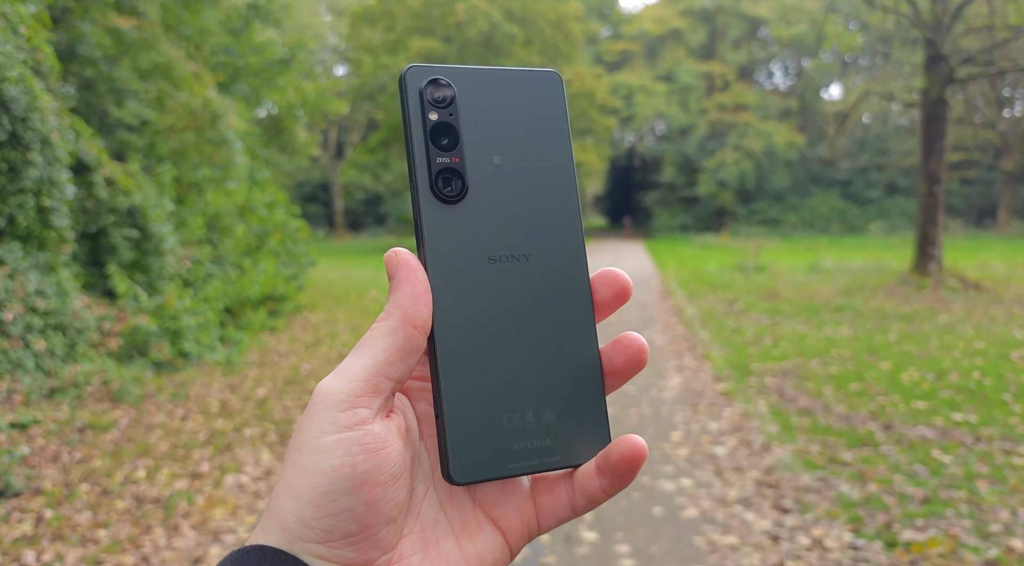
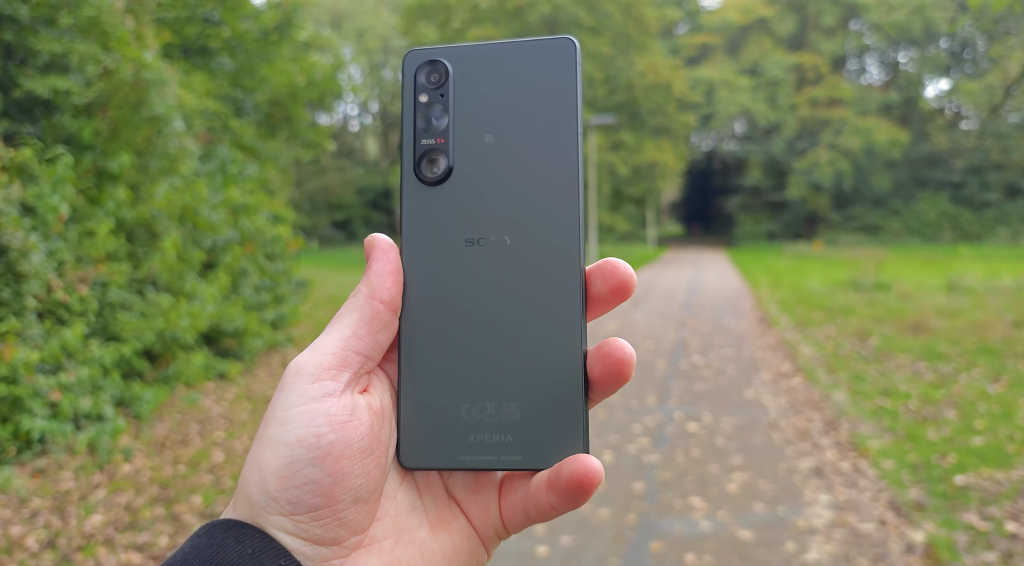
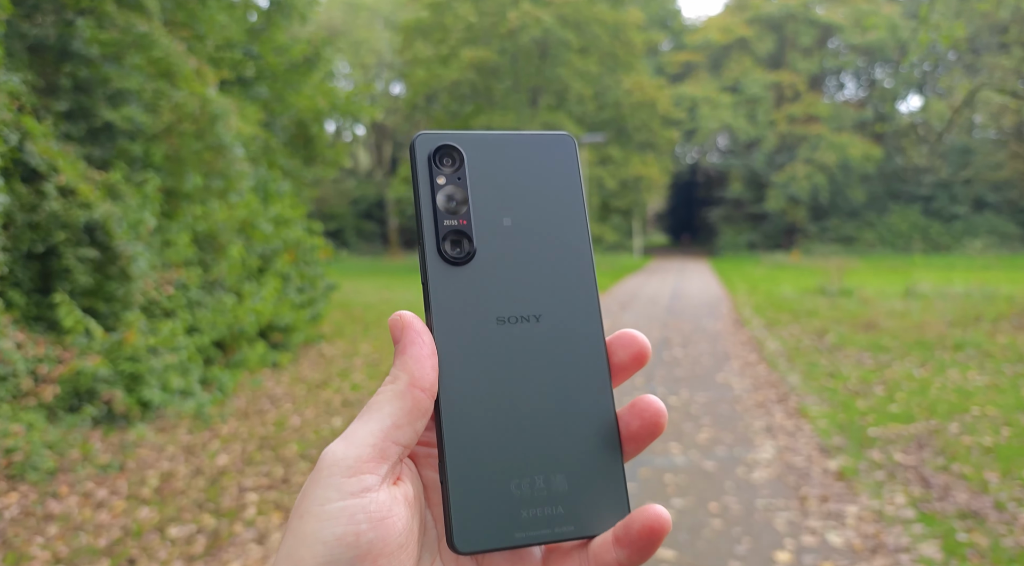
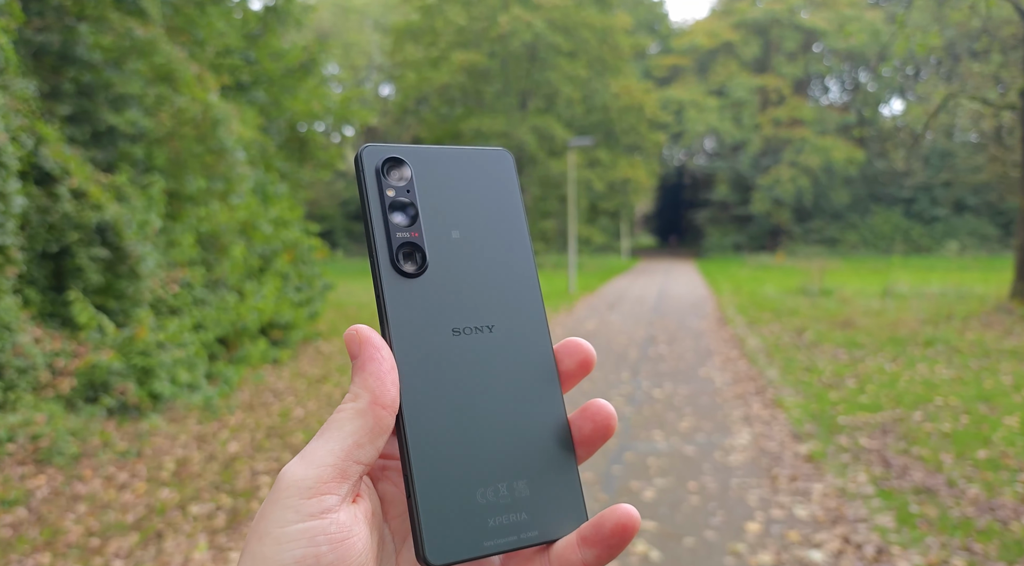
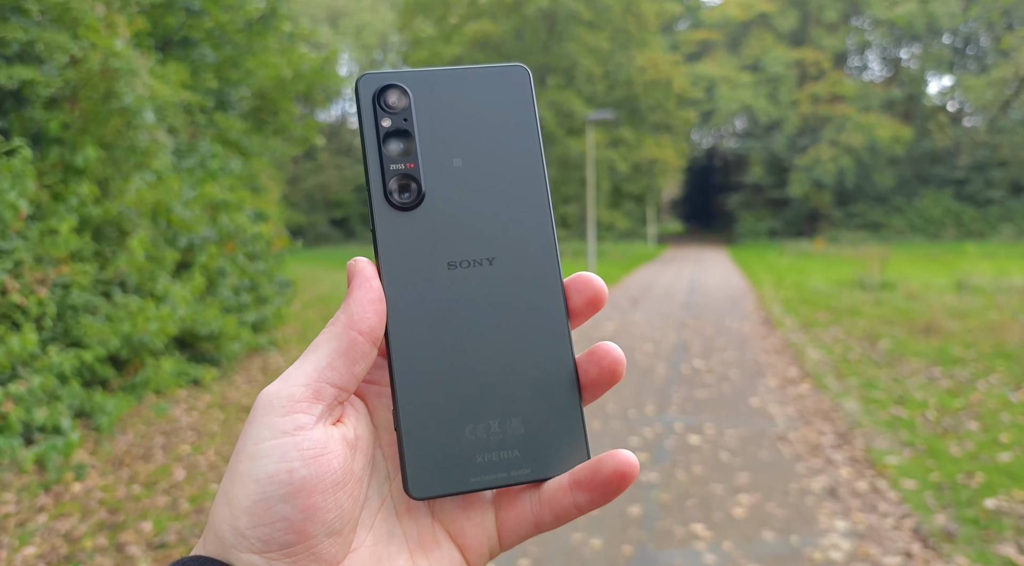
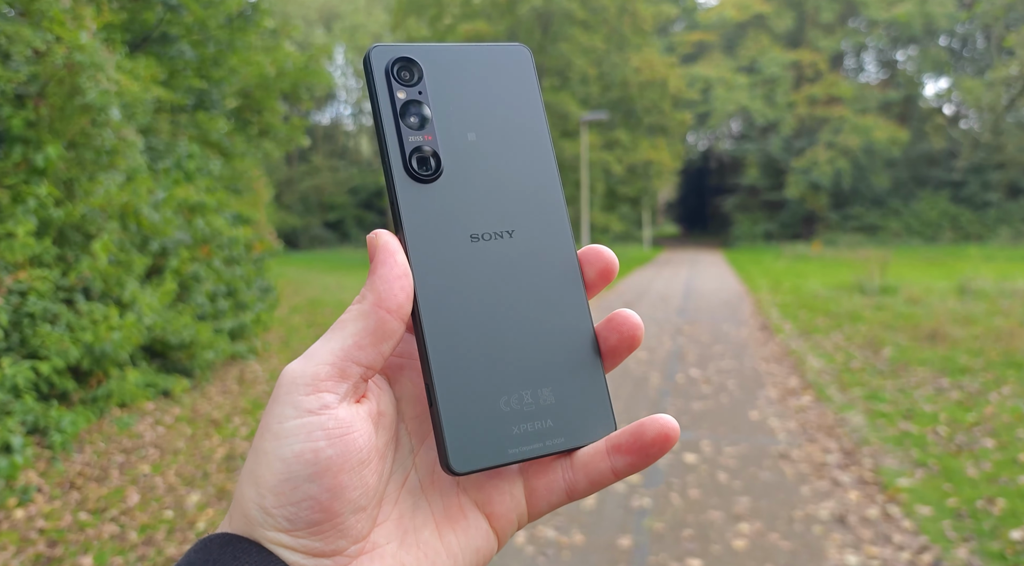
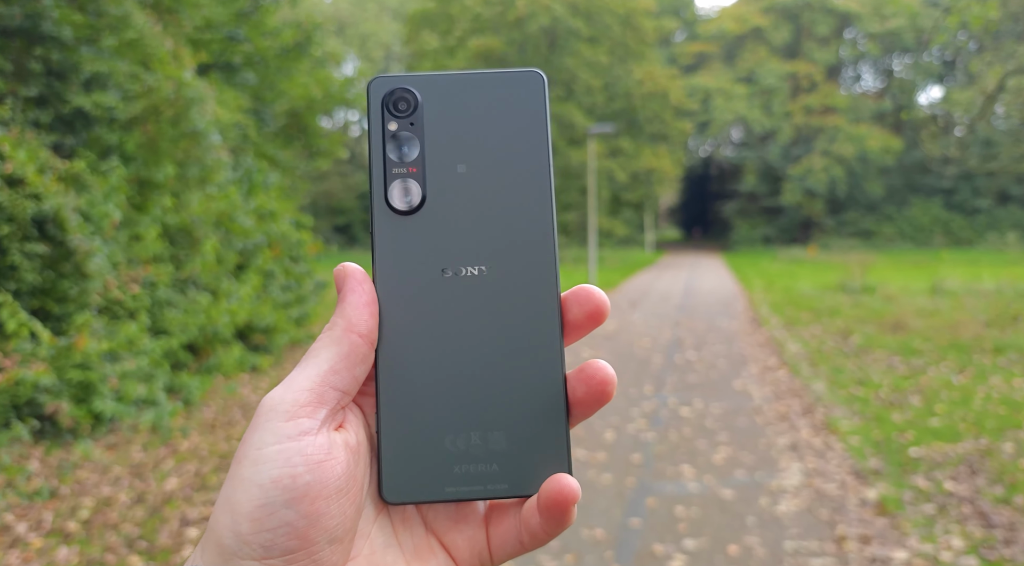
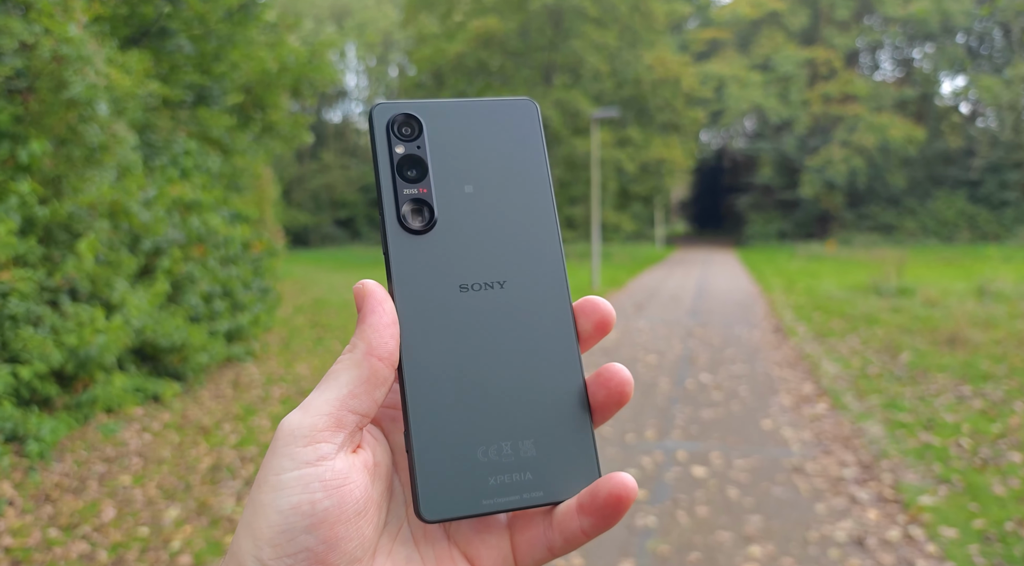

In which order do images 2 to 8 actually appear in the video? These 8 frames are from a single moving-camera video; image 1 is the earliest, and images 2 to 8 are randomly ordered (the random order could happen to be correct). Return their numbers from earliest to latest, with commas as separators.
4, 3, 7, 2, 5, 6, 8
